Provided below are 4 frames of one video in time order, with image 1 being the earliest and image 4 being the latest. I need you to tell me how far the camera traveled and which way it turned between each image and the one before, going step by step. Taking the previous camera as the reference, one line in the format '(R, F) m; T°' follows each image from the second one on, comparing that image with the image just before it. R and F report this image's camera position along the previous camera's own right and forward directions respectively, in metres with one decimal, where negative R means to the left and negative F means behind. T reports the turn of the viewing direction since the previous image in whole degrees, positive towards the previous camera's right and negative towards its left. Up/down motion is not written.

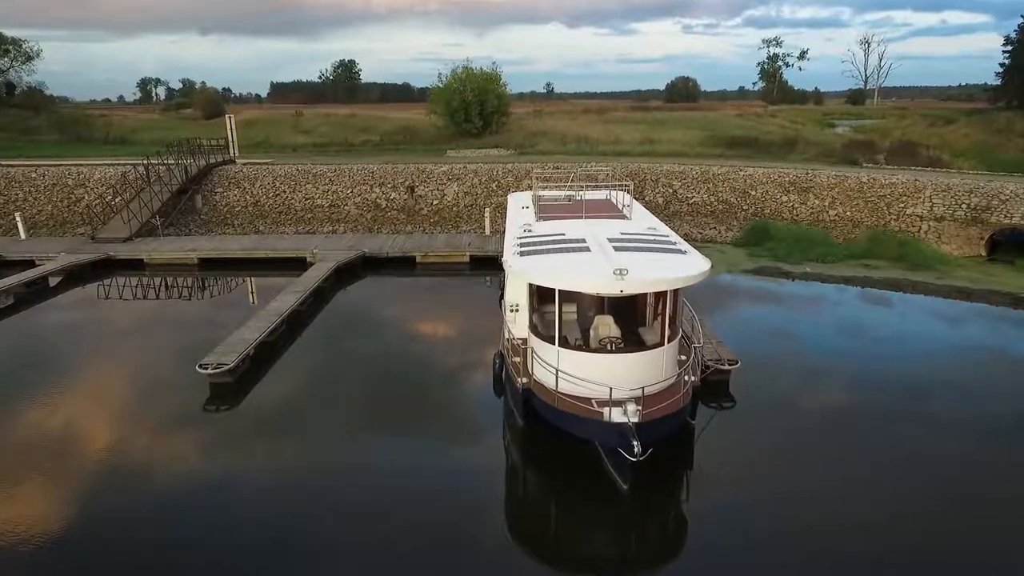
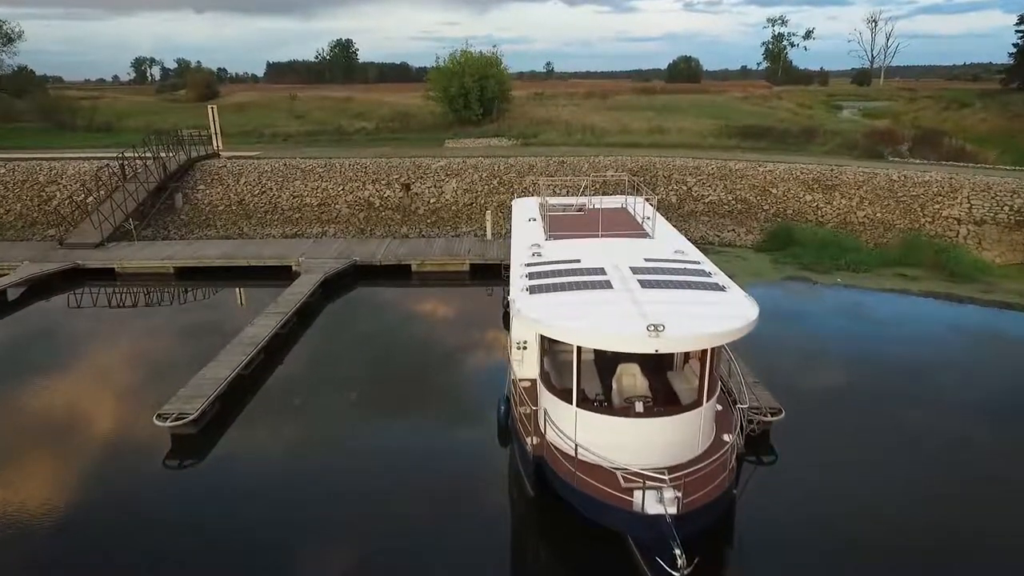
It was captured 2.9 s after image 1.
(-0.1, +1.5) m; 0°
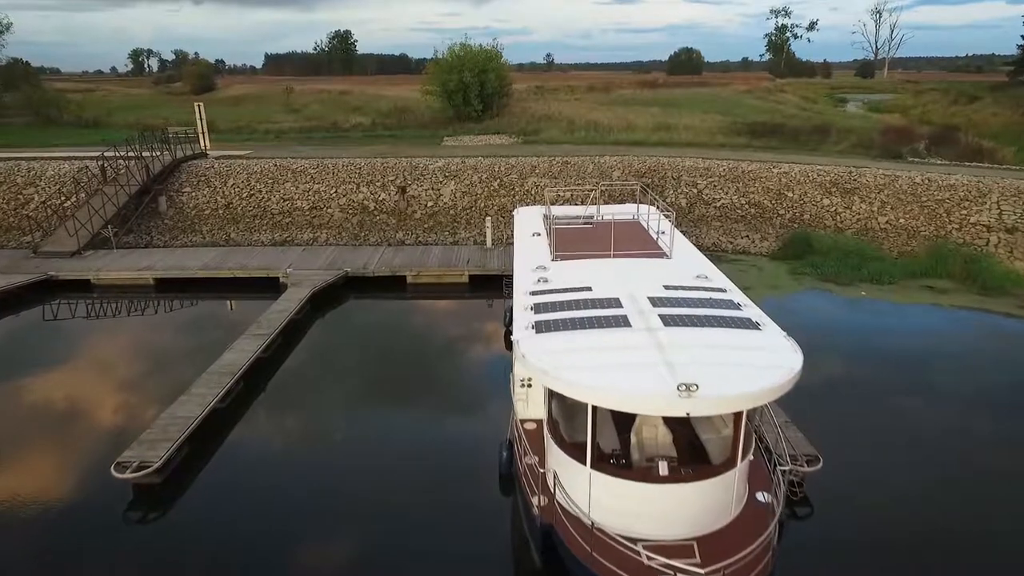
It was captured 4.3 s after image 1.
(0.0, +1.1) m; 0°
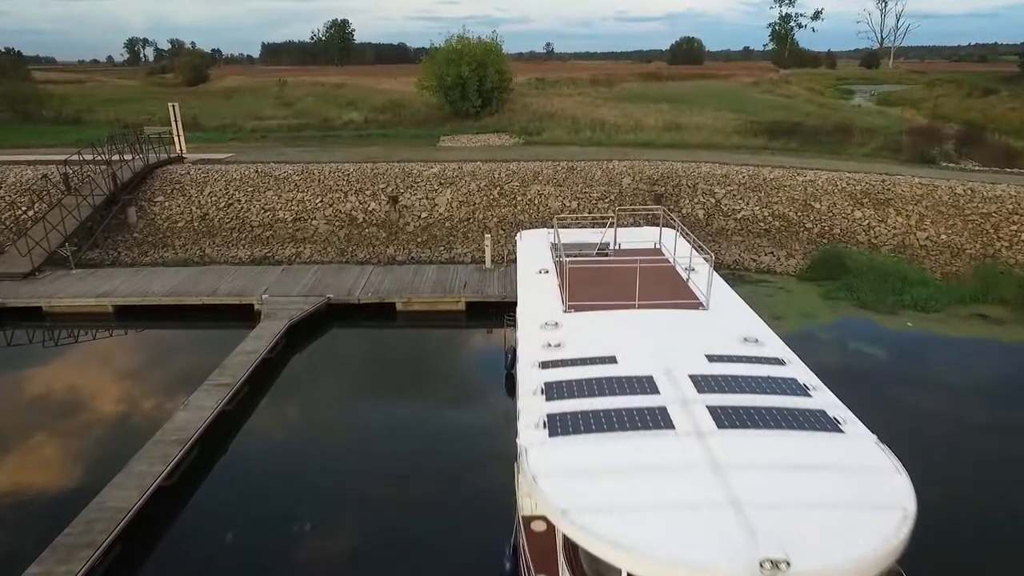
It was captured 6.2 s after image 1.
(-0.1, +1.8) m; 0°
